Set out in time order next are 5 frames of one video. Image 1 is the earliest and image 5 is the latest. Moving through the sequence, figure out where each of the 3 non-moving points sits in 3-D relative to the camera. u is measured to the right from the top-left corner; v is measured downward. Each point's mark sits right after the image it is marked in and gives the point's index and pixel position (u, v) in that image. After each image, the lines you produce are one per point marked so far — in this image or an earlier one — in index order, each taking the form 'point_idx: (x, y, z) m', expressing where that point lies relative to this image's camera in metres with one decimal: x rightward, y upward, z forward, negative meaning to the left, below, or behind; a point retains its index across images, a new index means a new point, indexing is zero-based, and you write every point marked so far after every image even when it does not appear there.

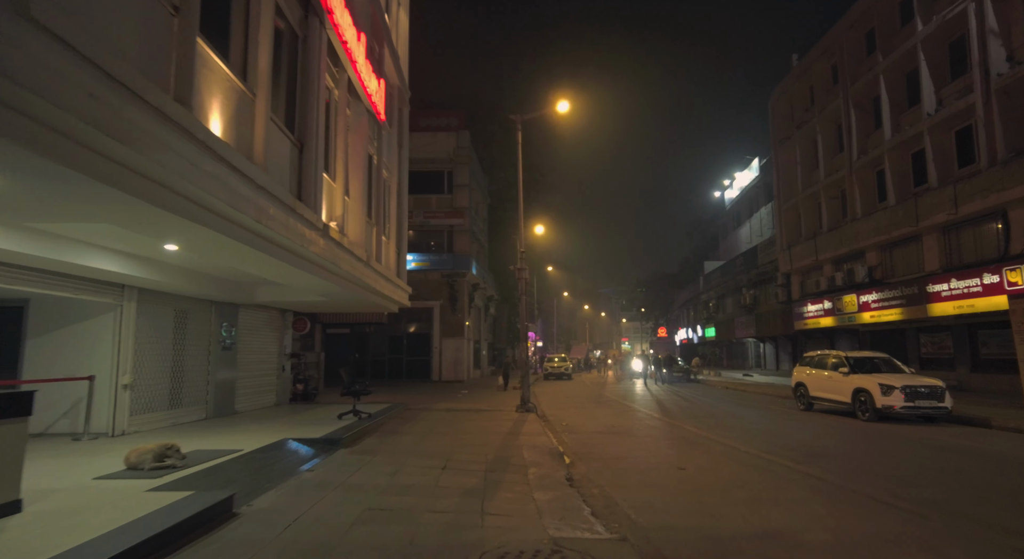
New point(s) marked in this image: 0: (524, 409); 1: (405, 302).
0: (+0.4, -3.9, +17.4) m
1: (-3.3, -0.7, +17.7) m
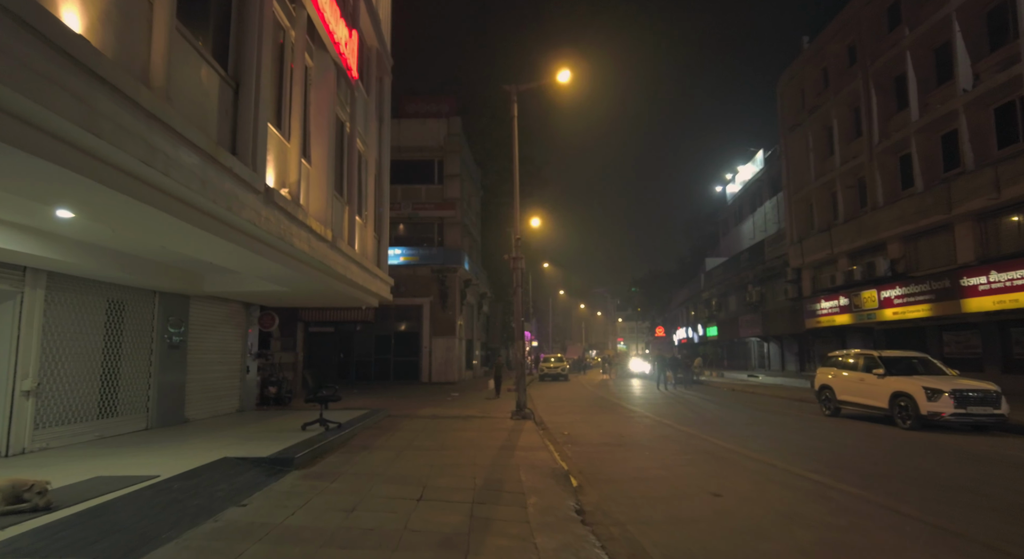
0: (+0.2, -3.7, +15.4) m
1: (-3.5, -0.4, +15.7) m
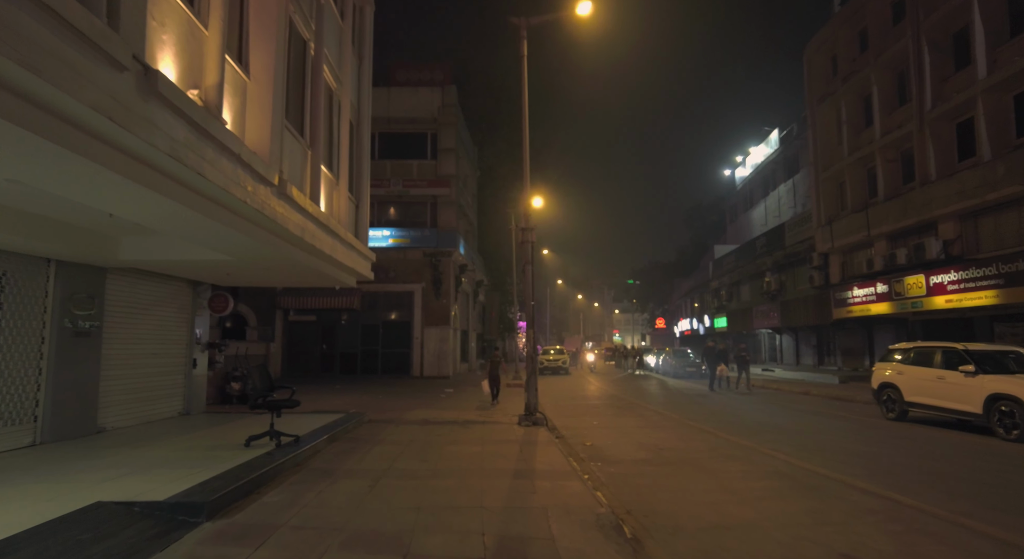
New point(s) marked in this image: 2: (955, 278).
0: (+0.4, -3.1, +12.6) m
1: (-3.3, +0.1, +12.8) m
2: (+15.2, +0.1, +19.8) m
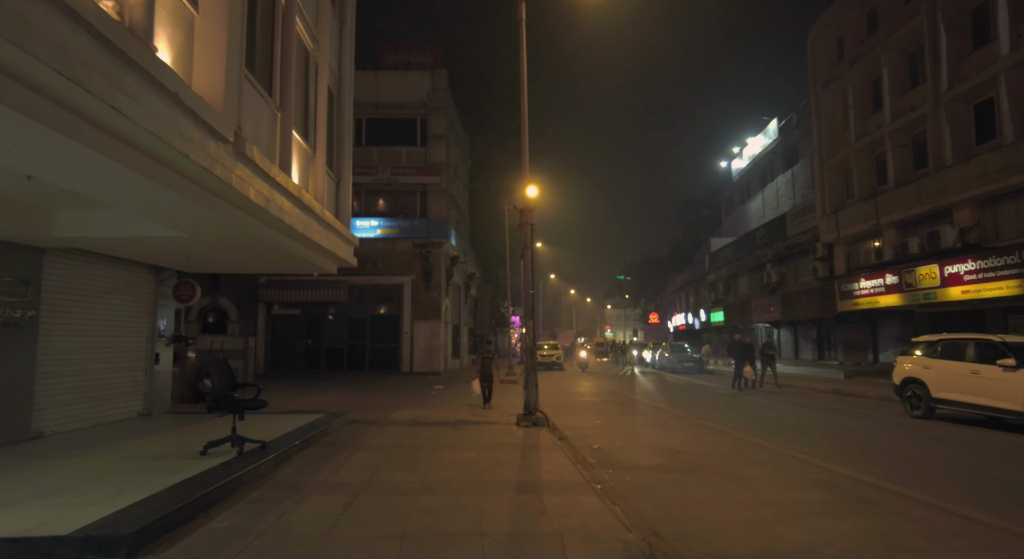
0: (+0.3, -2.8, +11.4) m
1: (-3.3, +0.4, +11.6) m
2: (+15.0, +0.4, +18.8) m
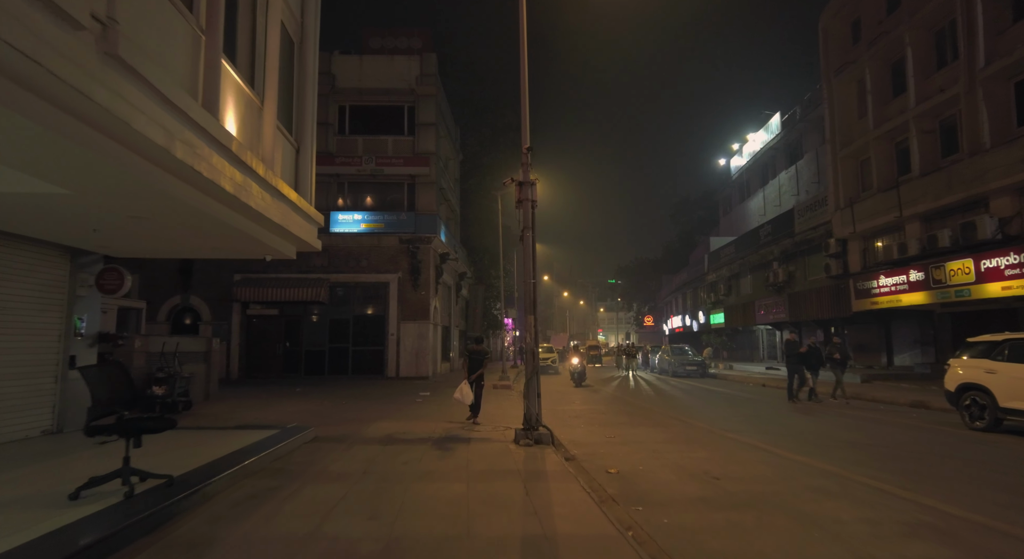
0: (+0.3, -2.6, +9.4) m
1: (-3.4, +0.7, +9.6) m
2: (+14.9, +0.6, +17.1) m
